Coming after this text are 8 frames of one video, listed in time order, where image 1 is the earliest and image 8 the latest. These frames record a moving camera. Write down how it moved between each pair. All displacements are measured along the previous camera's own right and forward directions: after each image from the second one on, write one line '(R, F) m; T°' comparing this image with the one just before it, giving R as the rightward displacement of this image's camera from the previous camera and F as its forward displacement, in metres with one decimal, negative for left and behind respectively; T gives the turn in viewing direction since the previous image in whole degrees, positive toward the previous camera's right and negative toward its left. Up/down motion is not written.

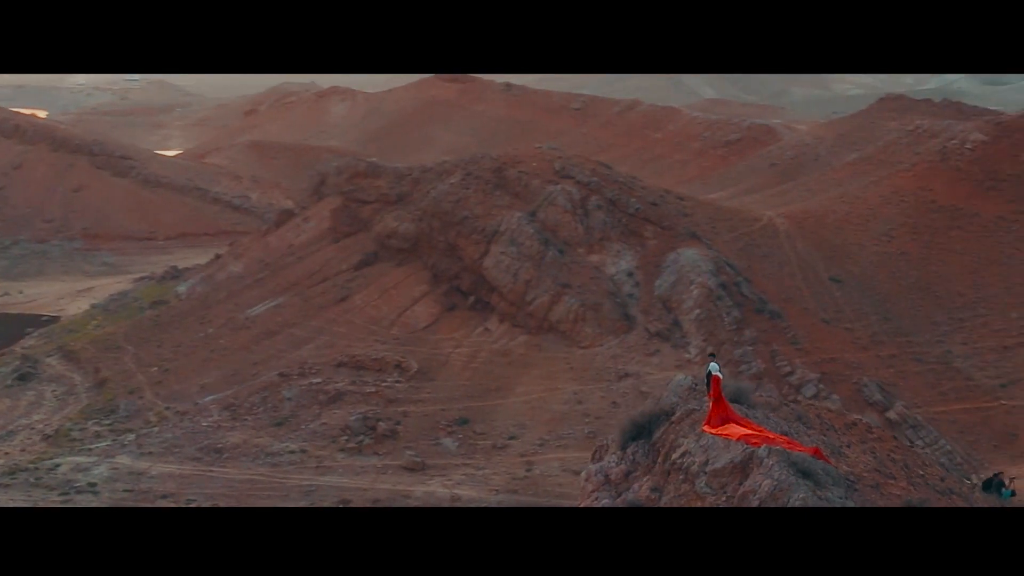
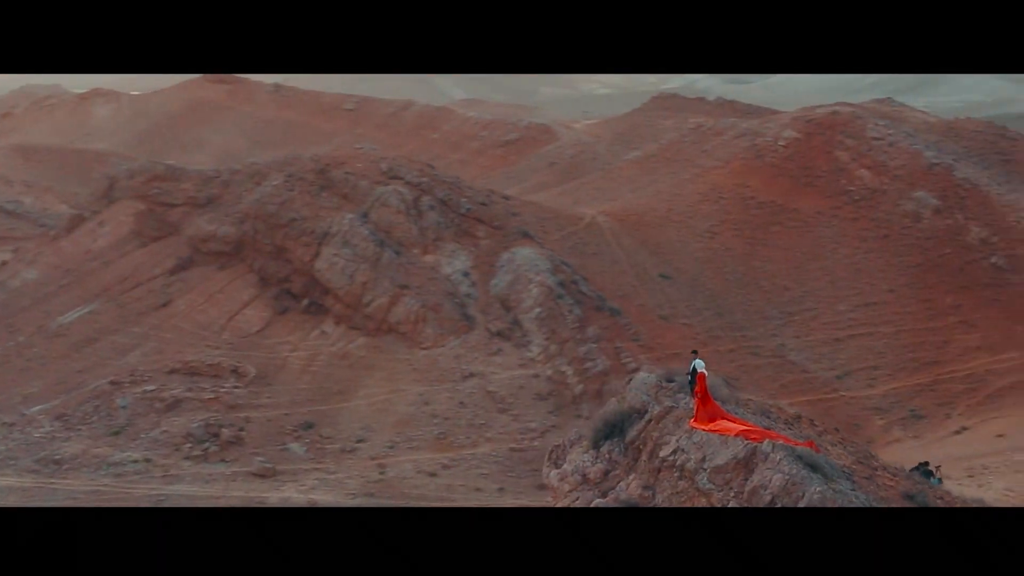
(-0.8, +0.1) m; +8°
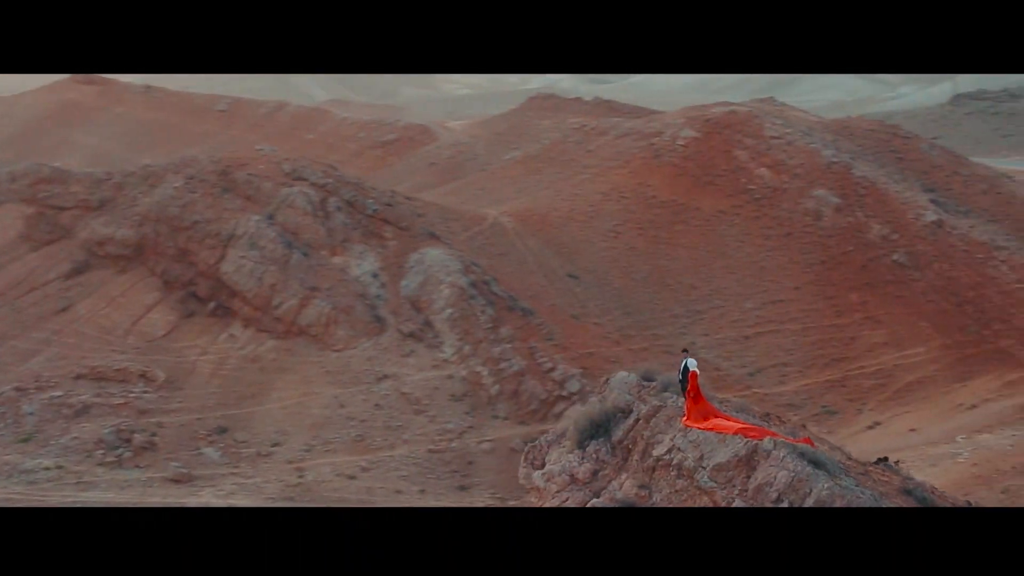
(-0.4, 0.0) m; +4°
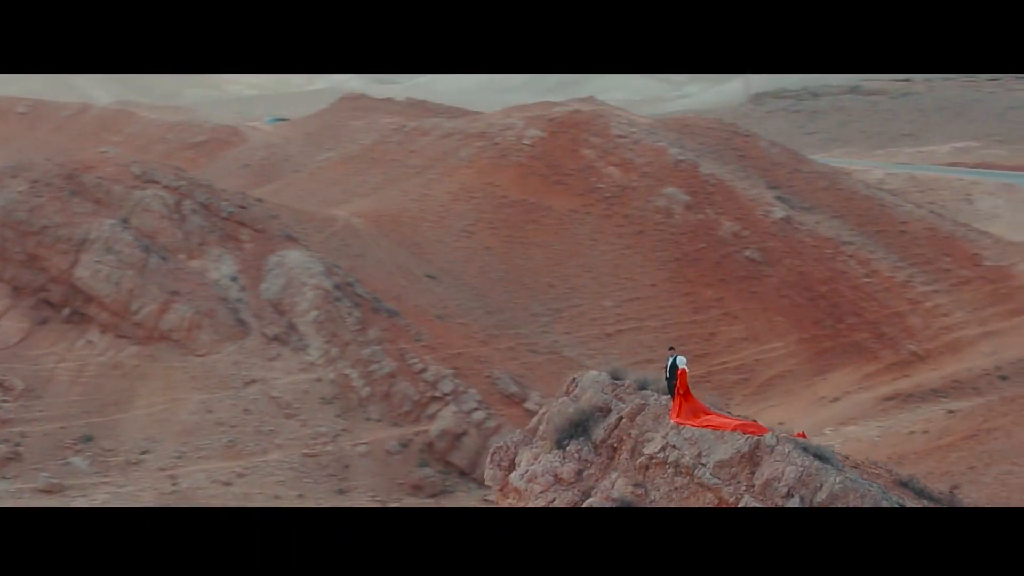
(-0.7, +0.1) m; +6°
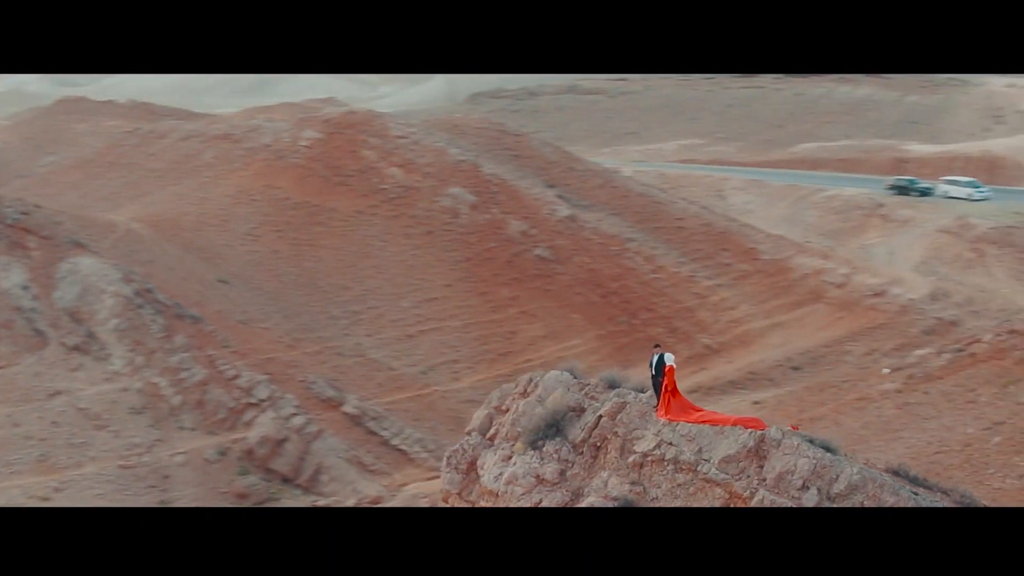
(-1.0, +0.1) m; +9°
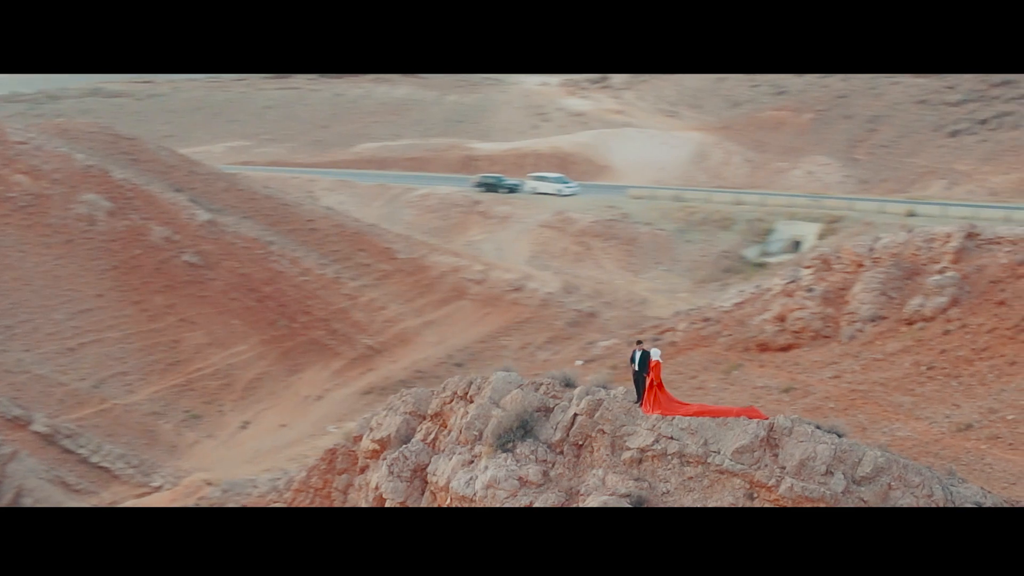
(-1.7, +0.3) m; +16°
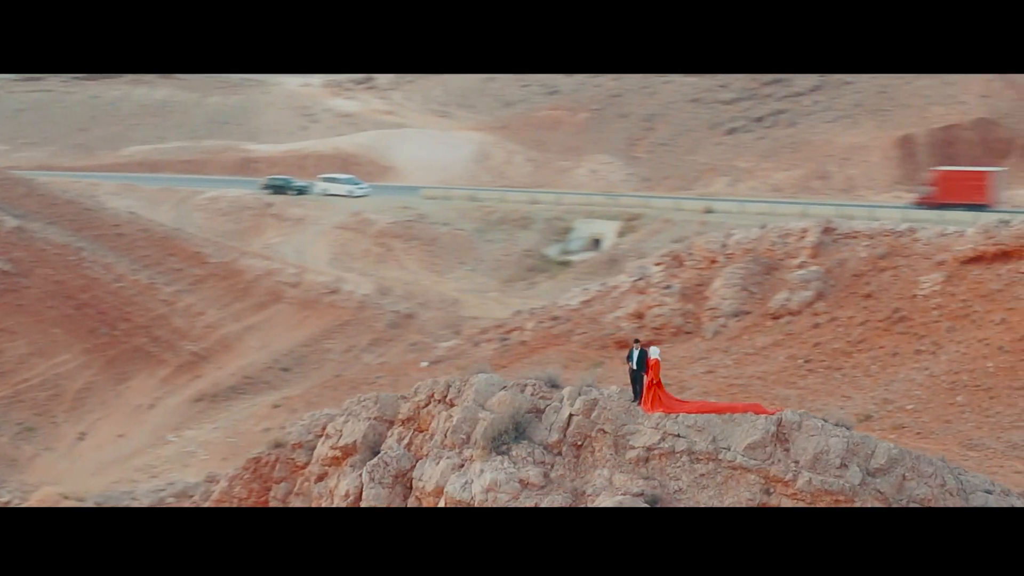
(-0.9, +0.1) m; +8°
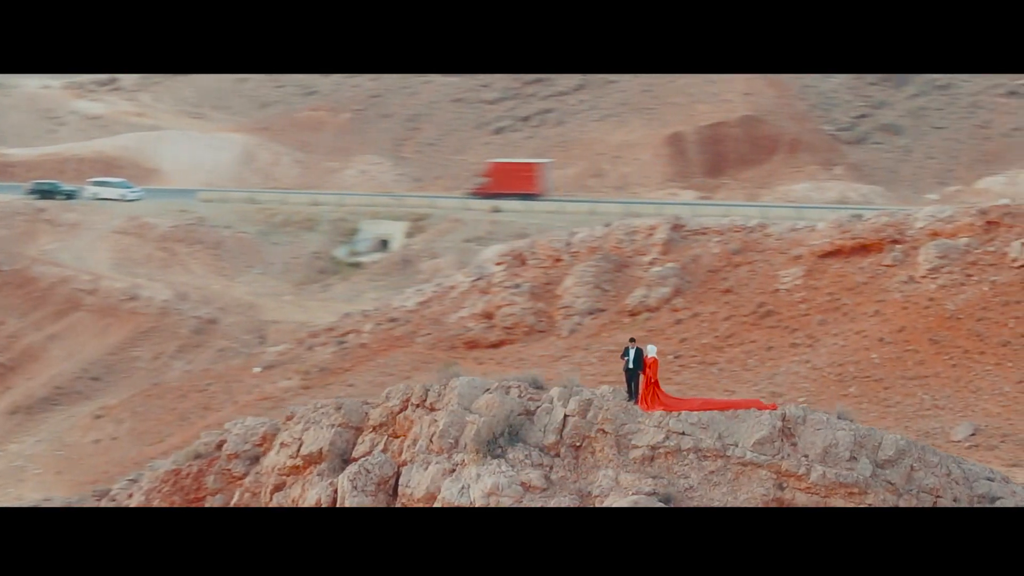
(-1.0, +0.2) m; +9°
